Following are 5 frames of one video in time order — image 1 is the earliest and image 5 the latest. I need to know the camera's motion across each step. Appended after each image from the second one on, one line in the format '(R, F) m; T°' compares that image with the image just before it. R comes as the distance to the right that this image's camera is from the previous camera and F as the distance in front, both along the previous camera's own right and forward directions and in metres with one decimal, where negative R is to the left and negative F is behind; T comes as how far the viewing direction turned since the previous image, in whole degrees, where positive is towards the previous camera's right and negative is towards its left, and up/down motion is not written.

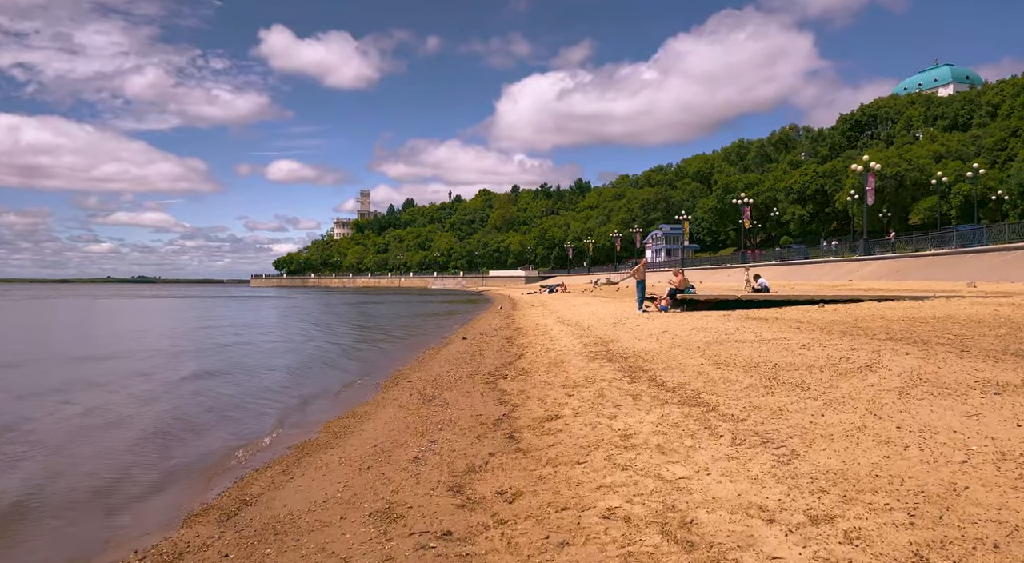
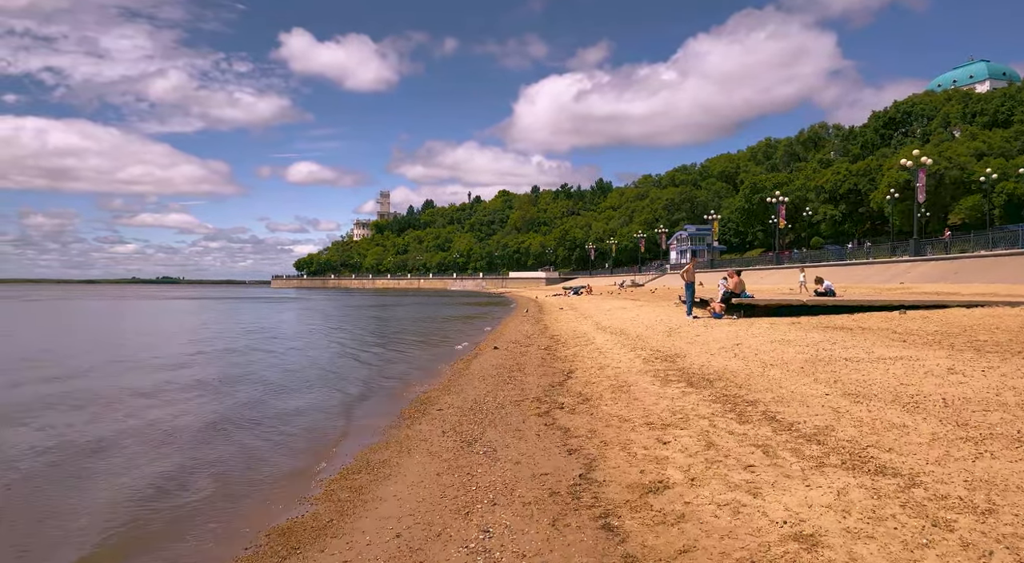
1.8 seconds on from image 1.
(-0.7, +3.0) m; -2°
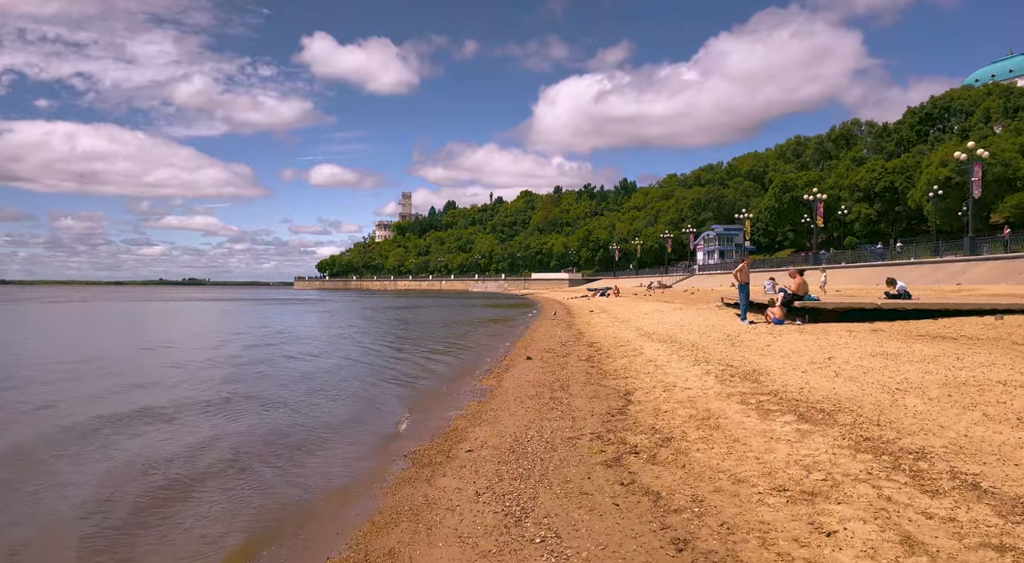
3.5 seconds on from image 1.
(-0.5, +2.8) m; -2°
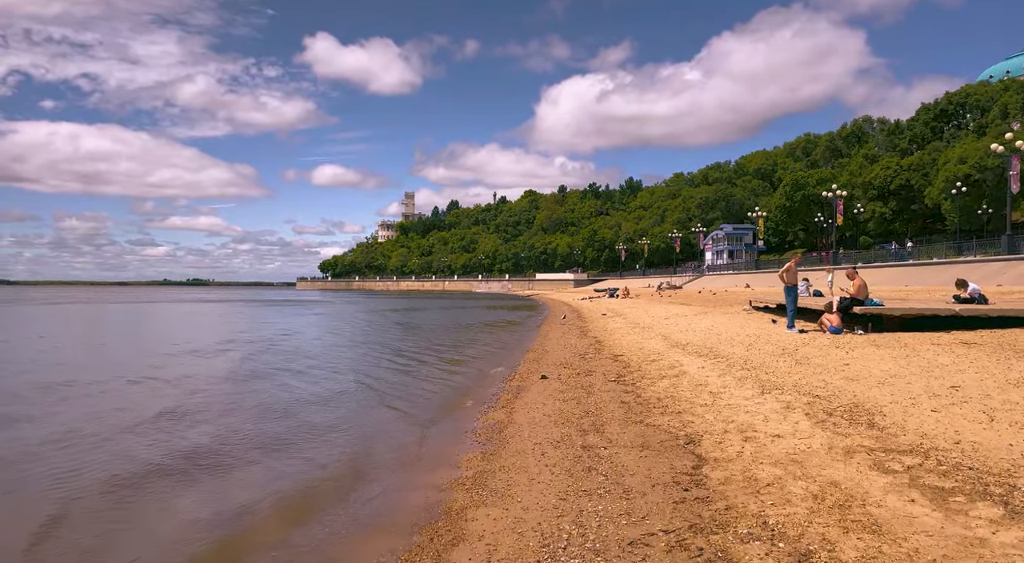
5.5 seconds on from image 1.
(-0.2, +3.4) m; 0°
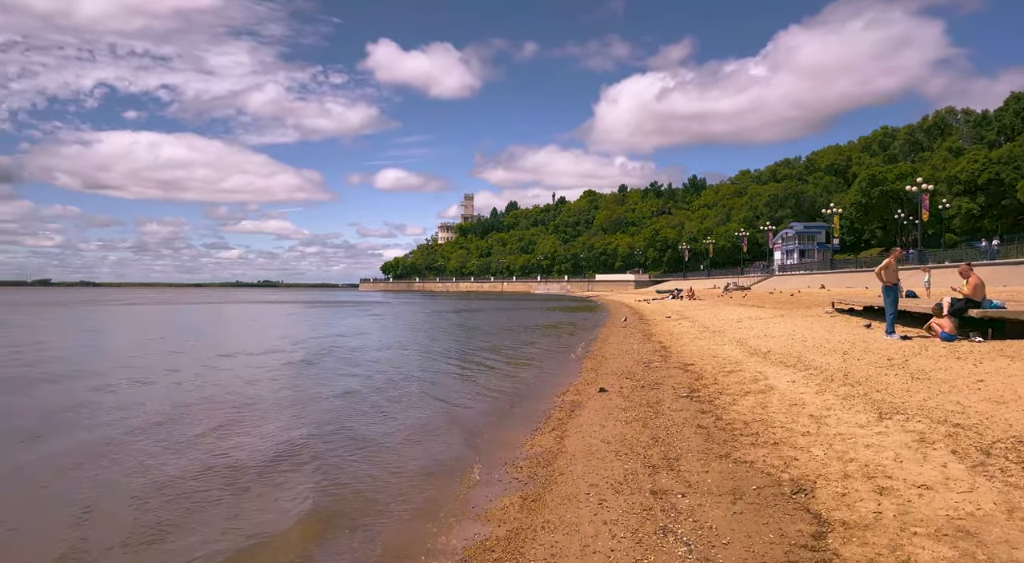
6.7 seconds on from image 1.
(+0.1, +1.9) m; -6°
